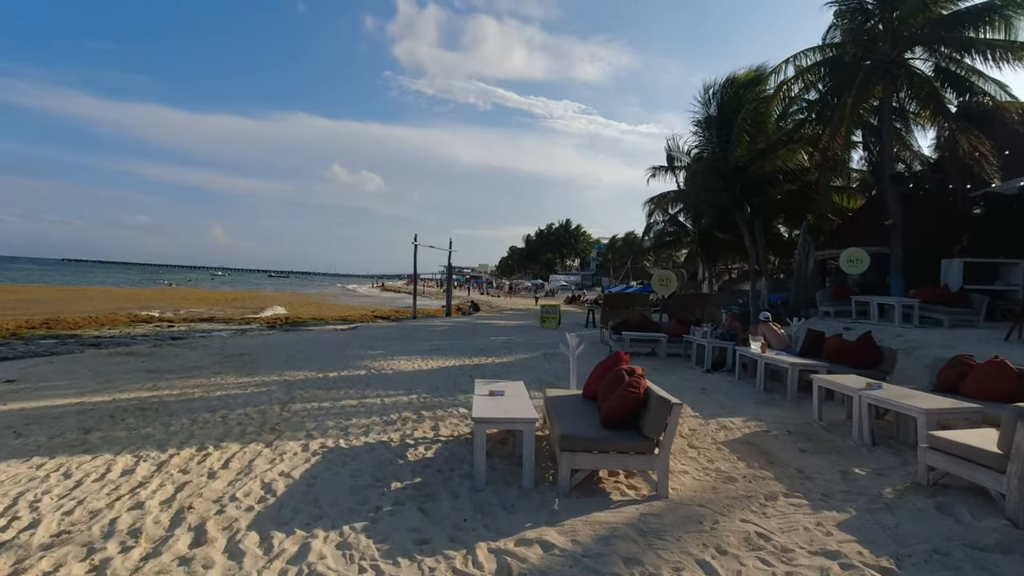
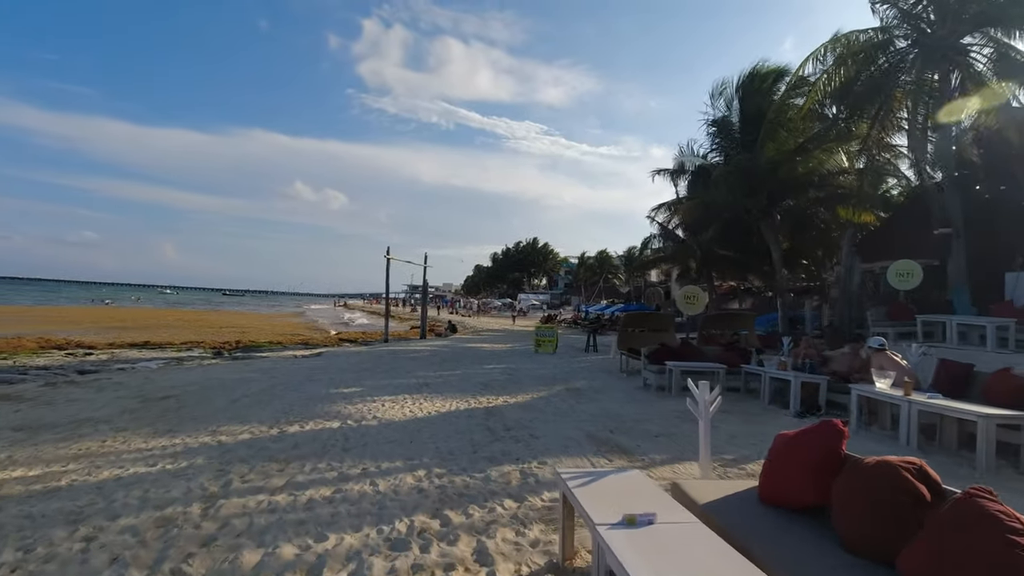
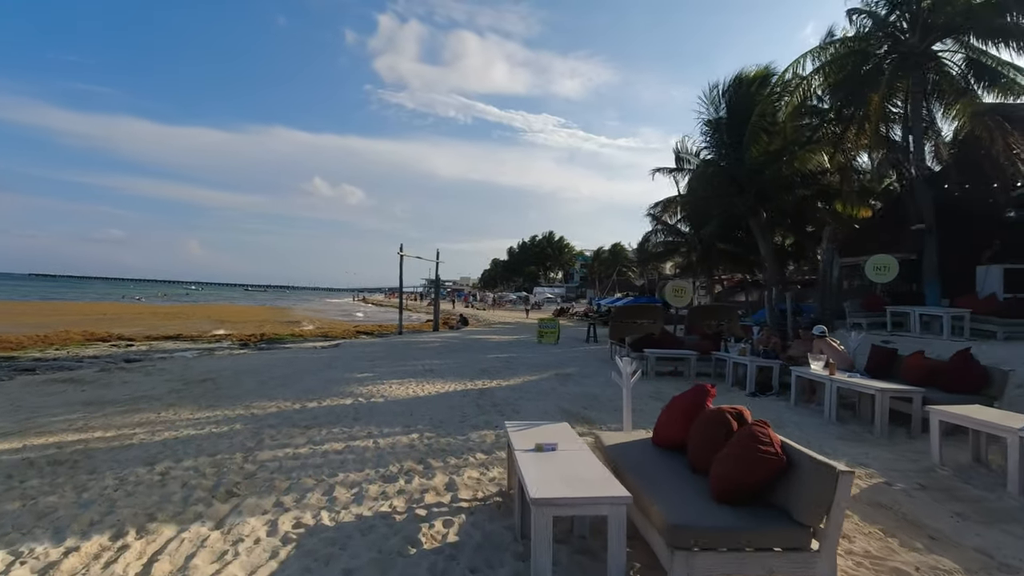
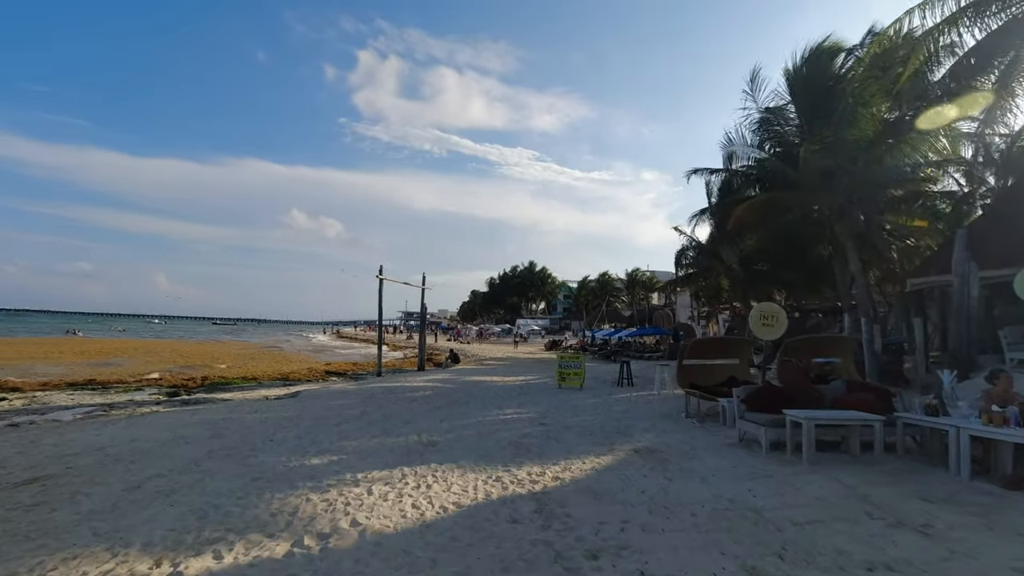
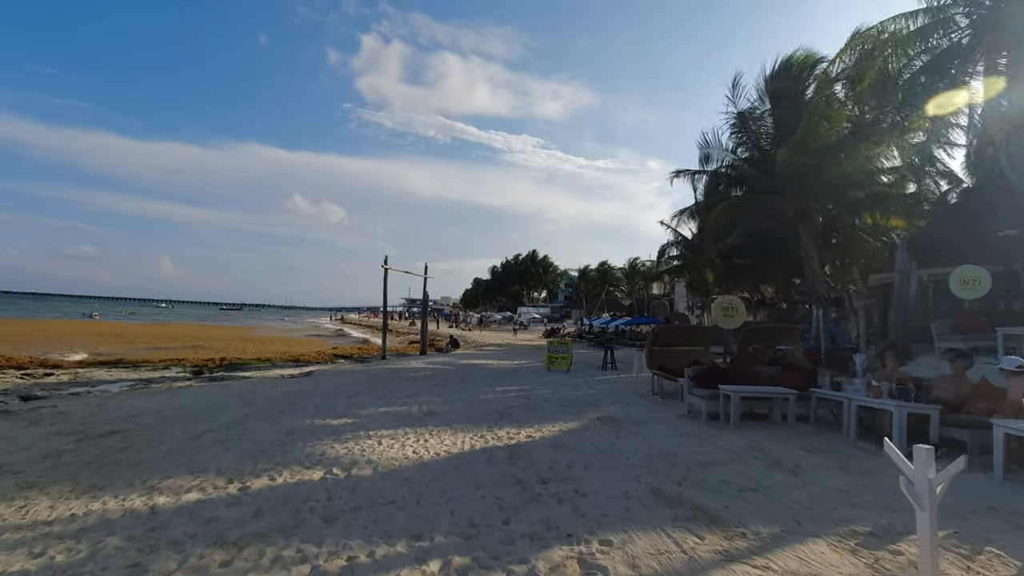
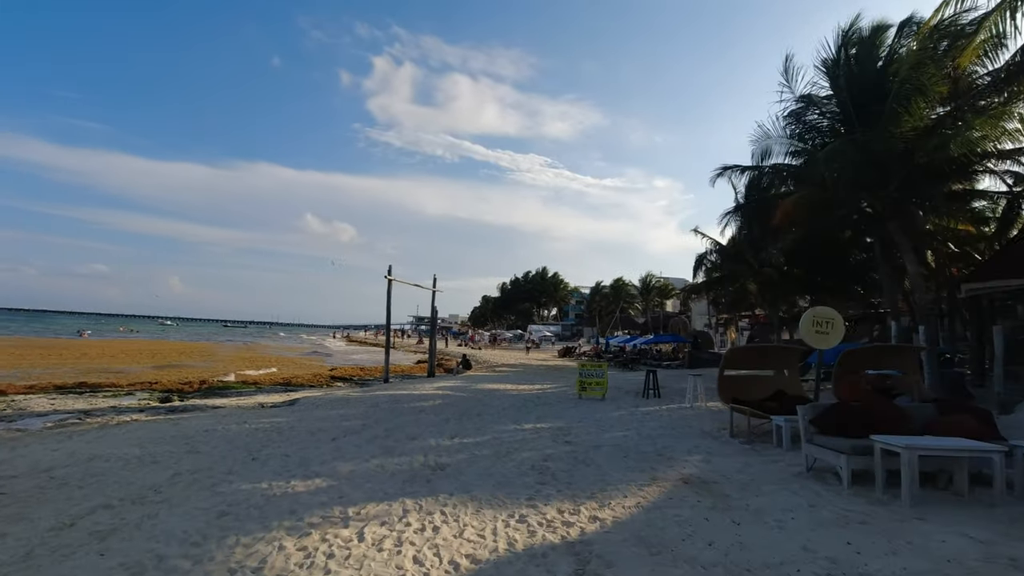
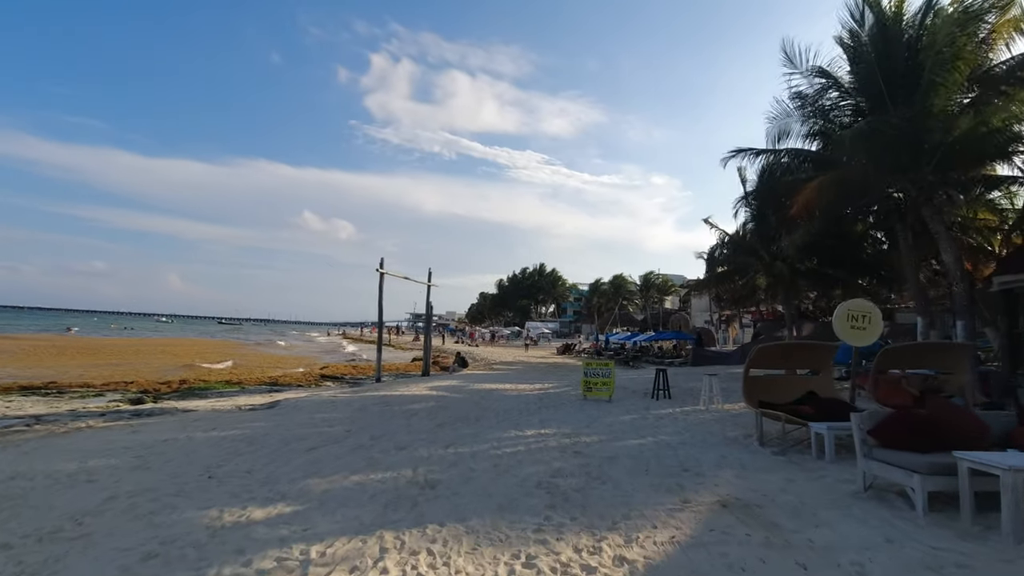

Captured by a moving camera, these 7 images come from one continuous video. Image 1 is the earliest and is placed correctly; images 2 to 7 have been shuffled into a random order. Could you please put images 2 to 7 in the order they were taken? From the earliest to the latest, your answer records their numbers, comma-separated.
3, 2, 5, 4, 6, 7
